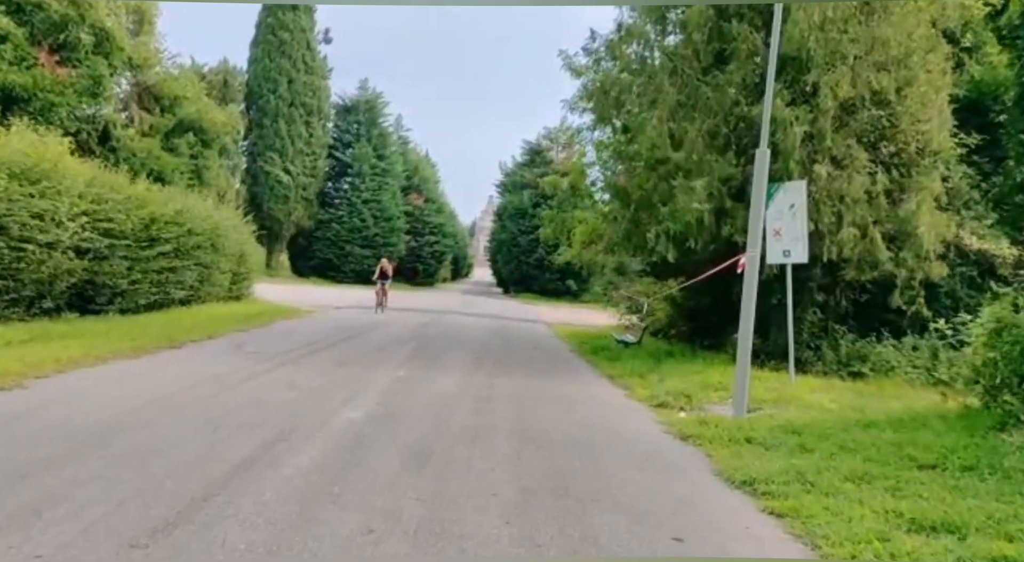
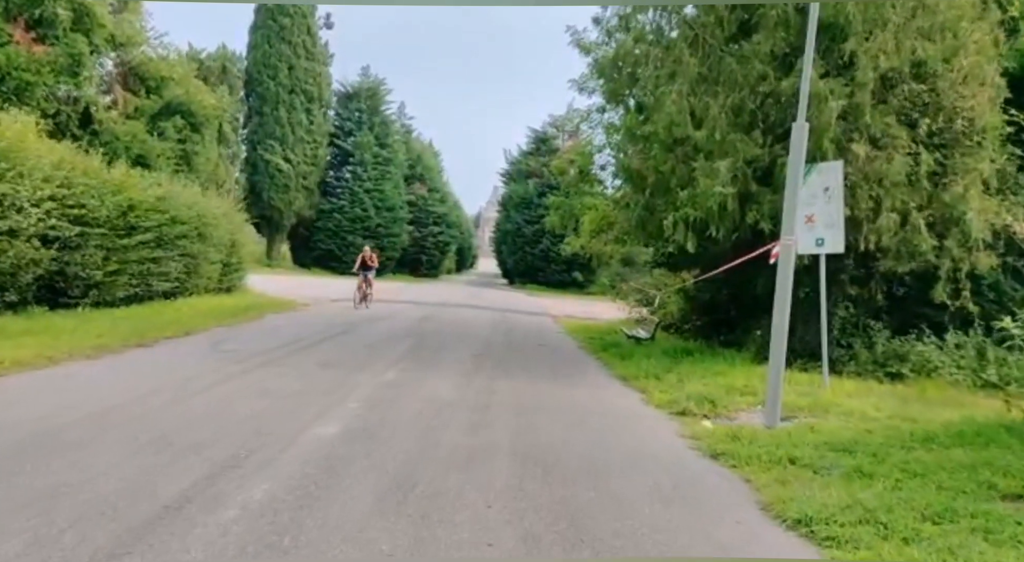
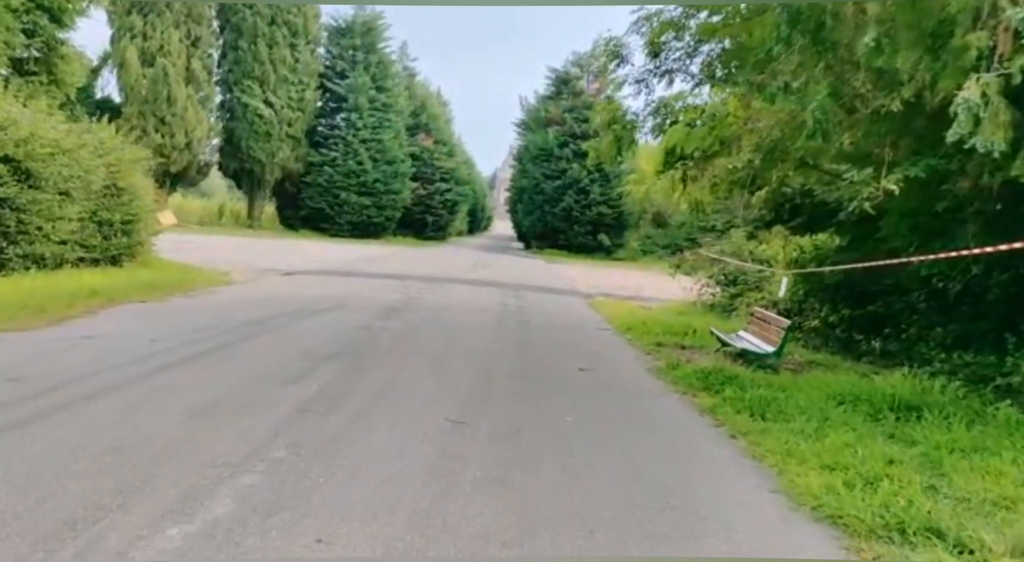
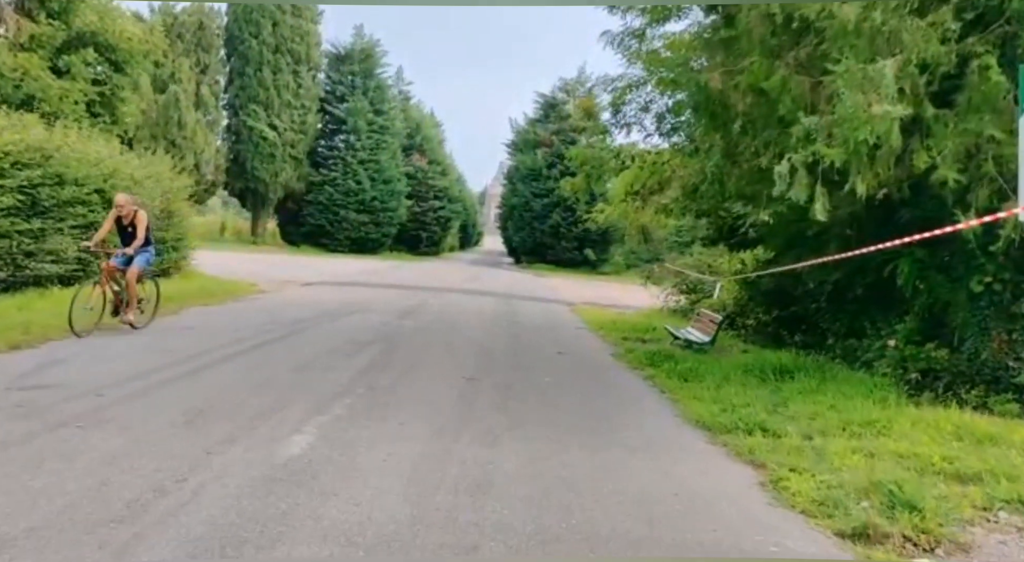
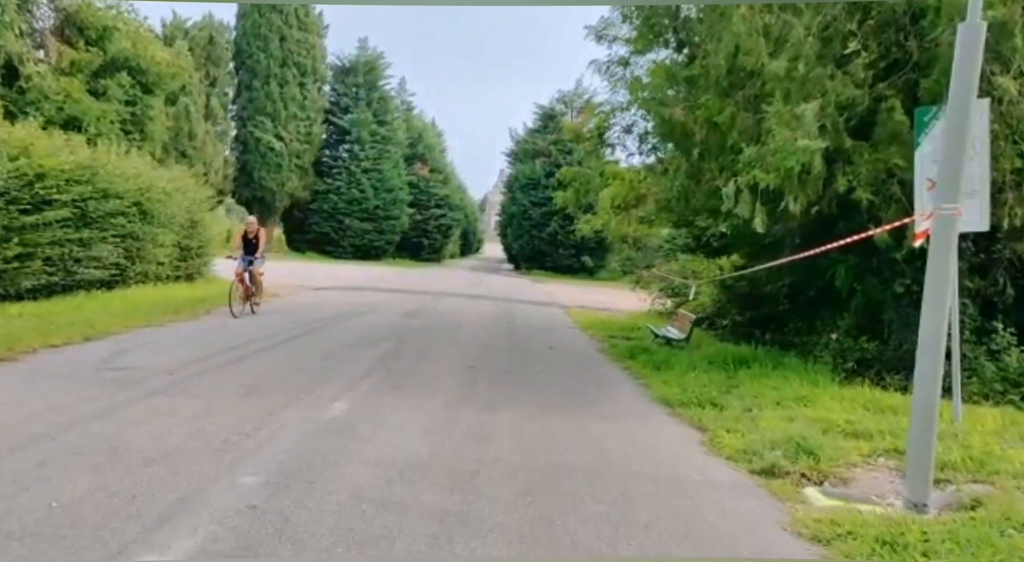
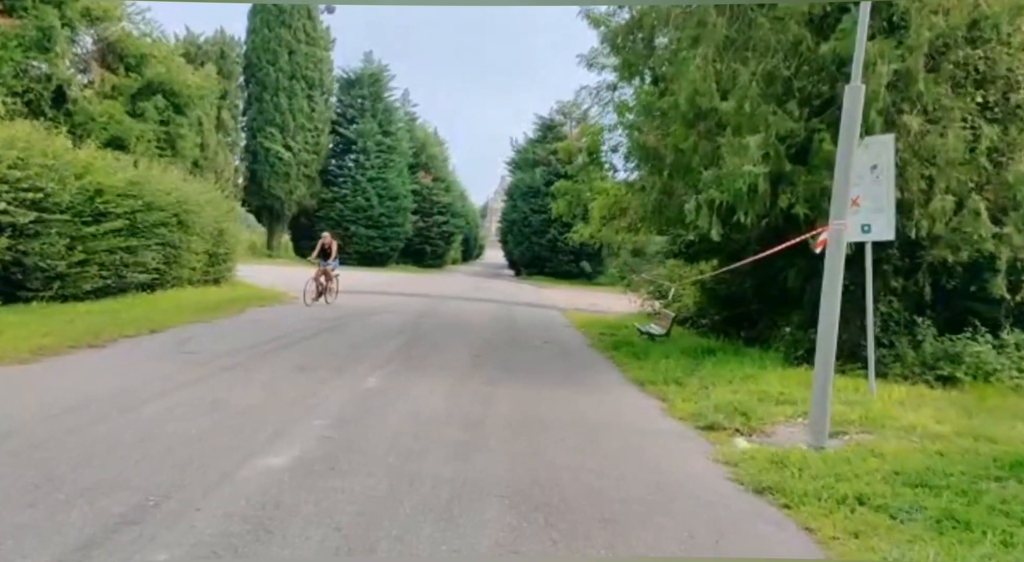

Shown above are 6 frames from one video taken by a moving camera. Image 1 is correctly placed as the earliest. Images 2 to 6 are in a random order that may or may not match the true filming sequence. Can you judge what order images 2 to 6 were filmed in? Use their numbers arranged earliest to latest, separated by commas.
2, 6, 5, 4, 3
